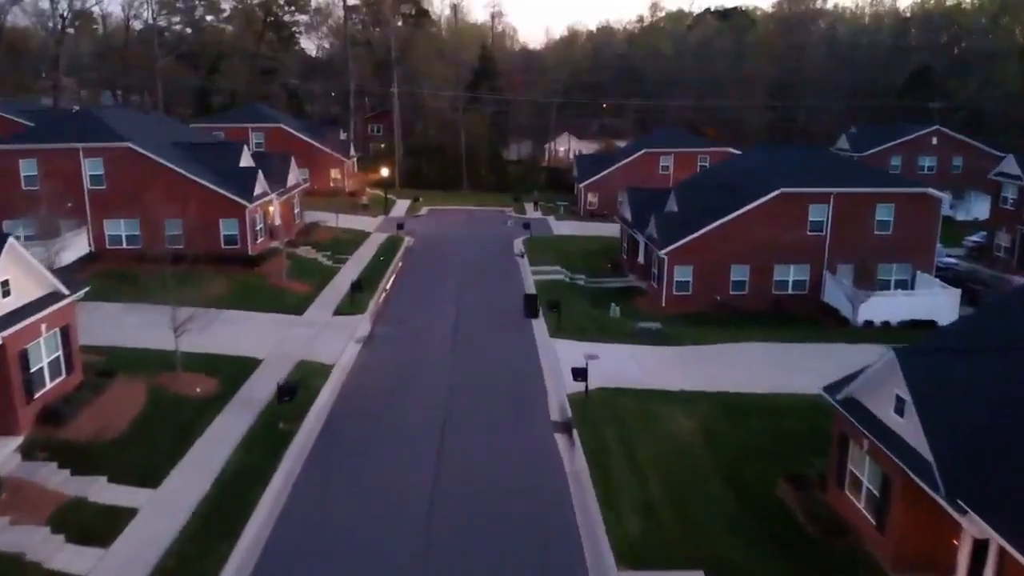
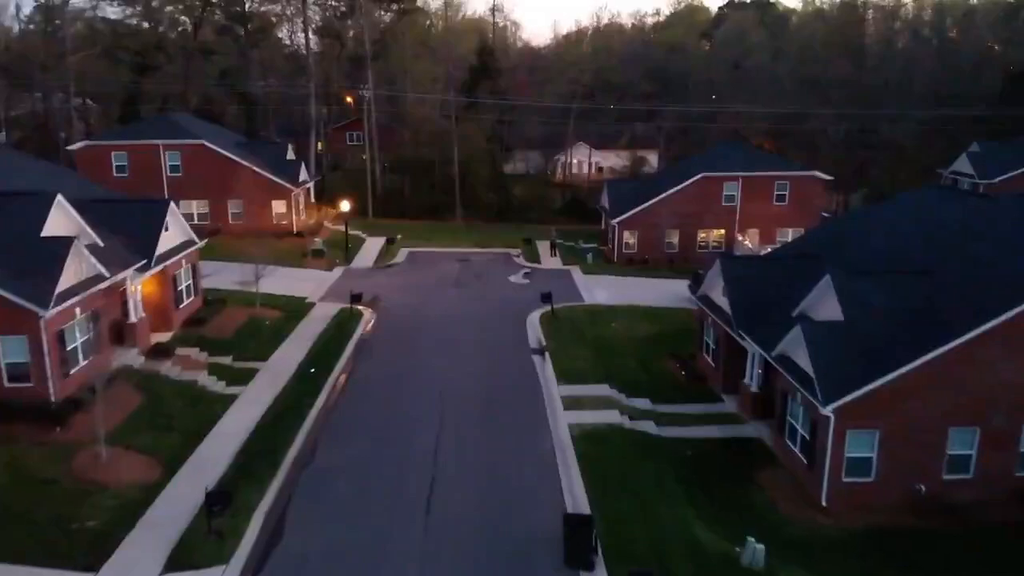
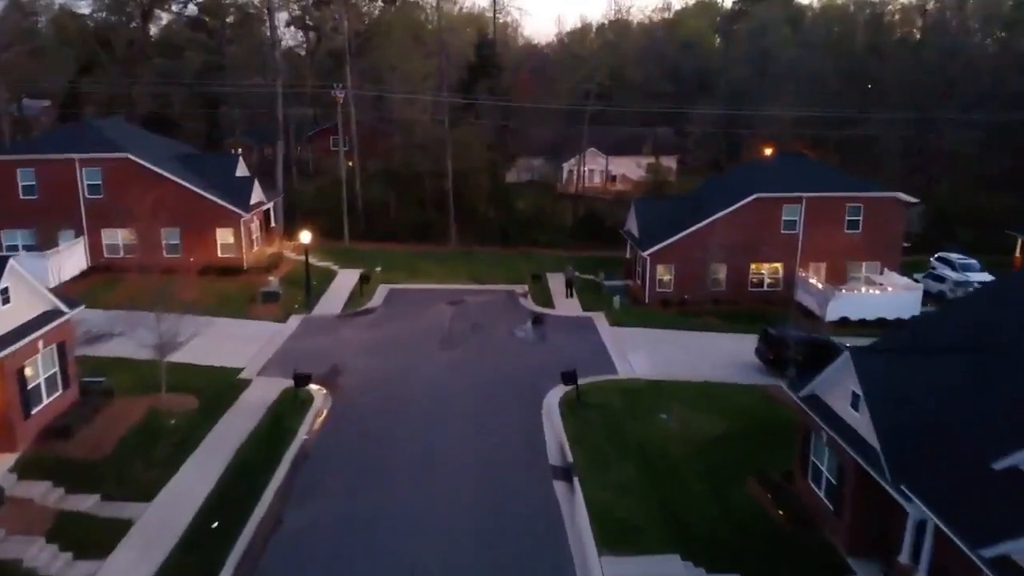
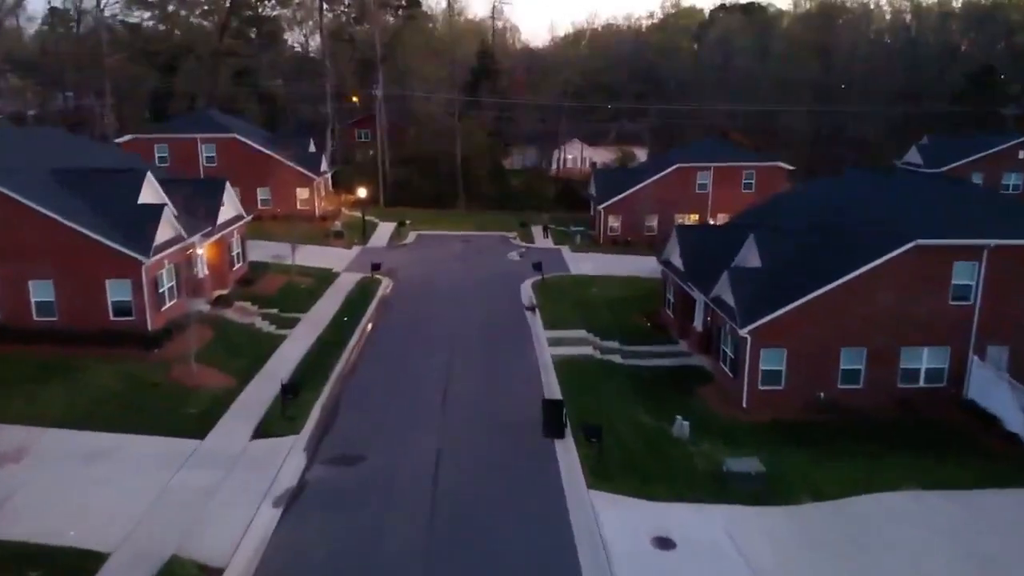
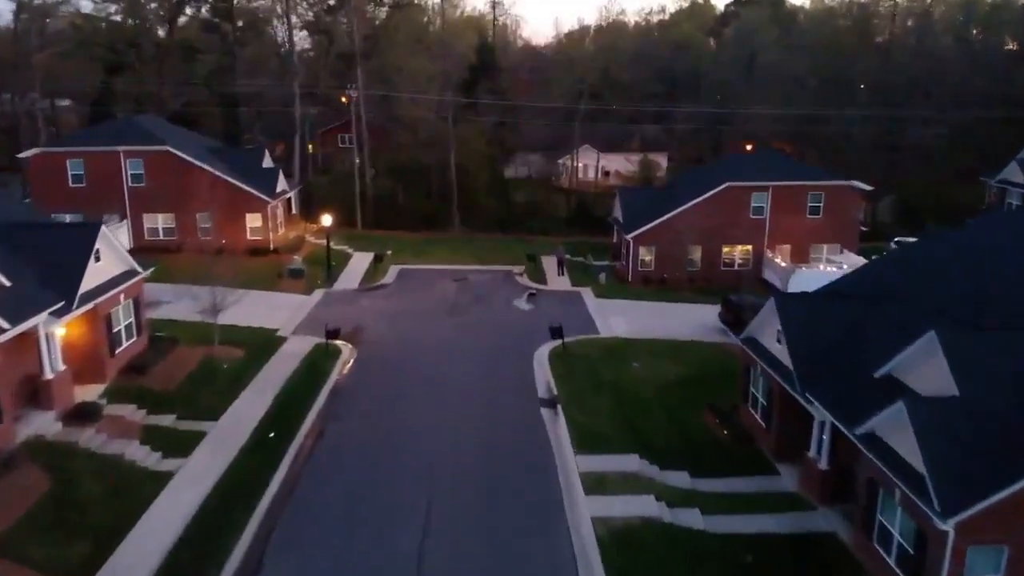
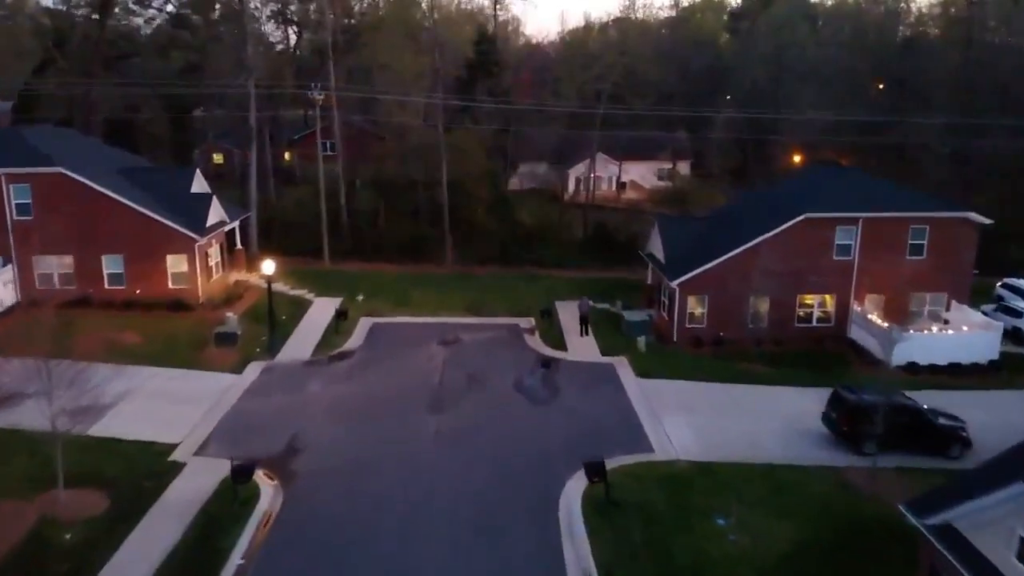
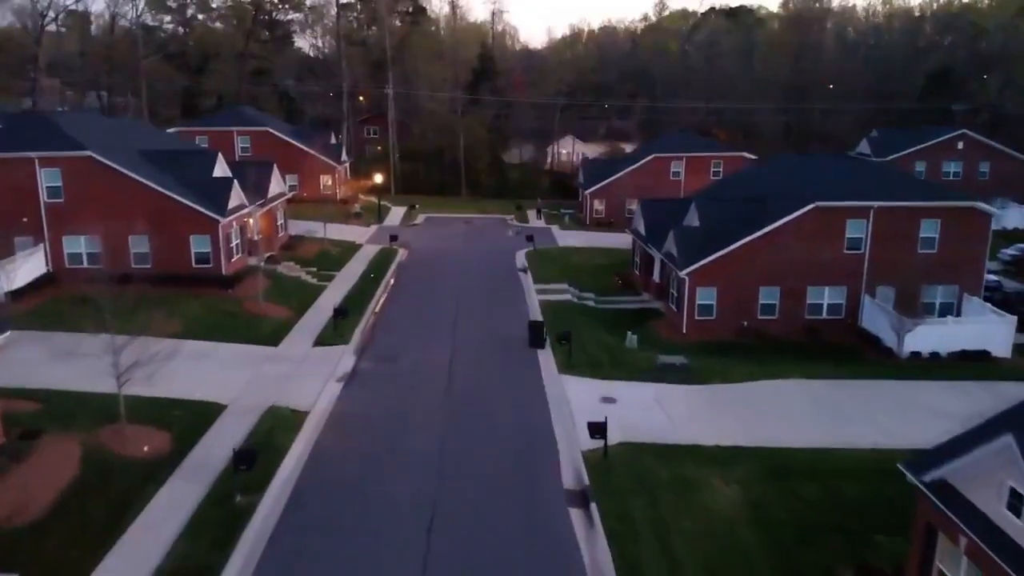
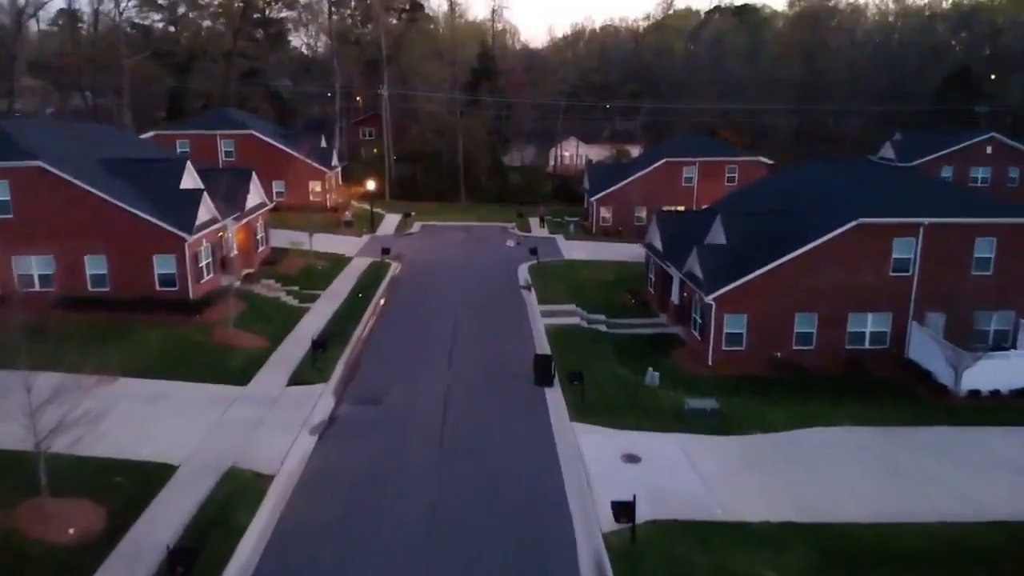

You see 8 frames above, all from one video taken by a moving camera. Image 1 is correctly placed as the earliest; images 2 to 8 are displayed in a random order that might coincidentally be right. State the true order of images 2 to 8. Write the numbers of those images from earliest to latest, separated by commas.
7, 8, 4, 2, 5, 3, 6
